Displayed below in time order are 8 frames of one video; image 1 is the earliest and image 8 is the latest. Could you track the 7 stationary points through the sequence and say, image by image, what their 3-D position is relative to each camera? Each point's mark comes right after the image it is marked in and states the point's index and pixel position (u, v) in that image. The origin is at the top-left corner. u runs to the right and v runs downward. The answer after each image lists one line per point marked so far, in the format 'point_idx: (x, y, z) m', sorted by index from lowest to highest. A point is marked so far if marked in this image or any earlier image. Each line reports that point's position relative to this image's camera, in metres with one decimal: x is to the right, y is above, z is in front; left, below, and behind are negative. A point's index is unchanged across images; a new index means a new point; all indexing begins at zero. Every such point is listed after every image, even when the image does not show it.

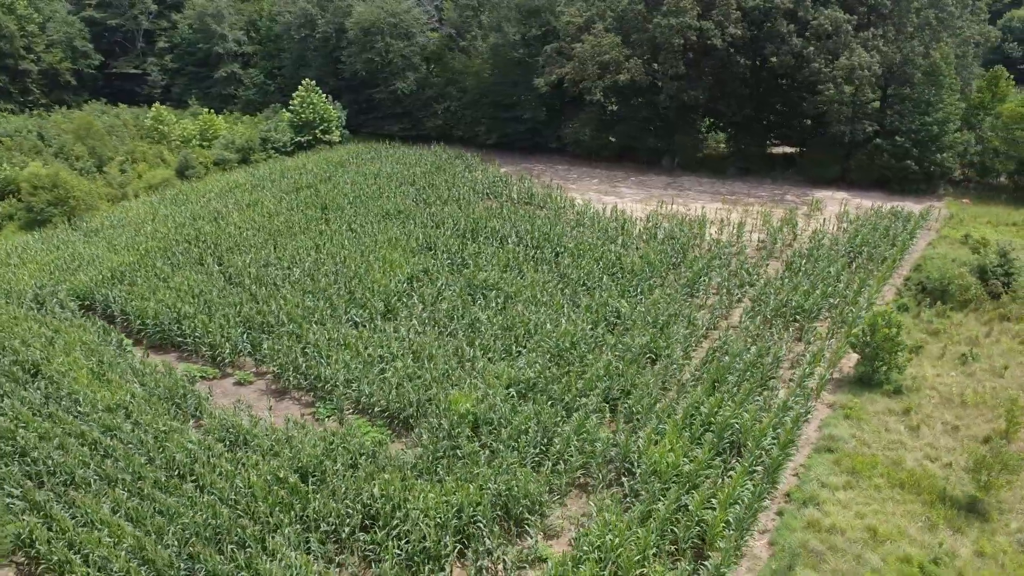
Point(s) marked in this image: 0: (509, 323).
0: (0.0, -0.4, +9.1) m
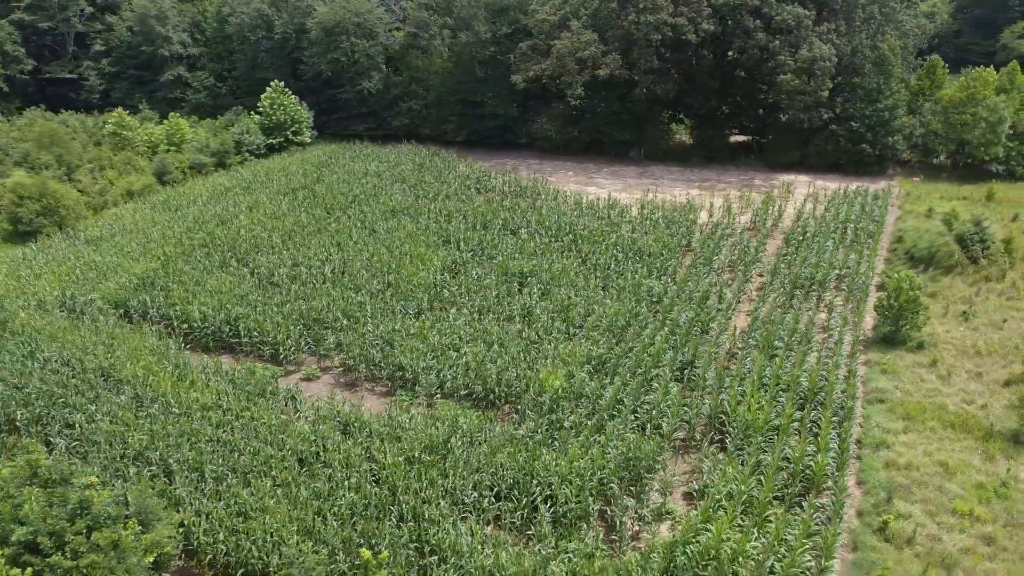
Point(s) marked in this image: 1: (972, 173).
0: (+0.6, -0.2, +9.5) m
1: (+9.8, +2.5, +16.5) m
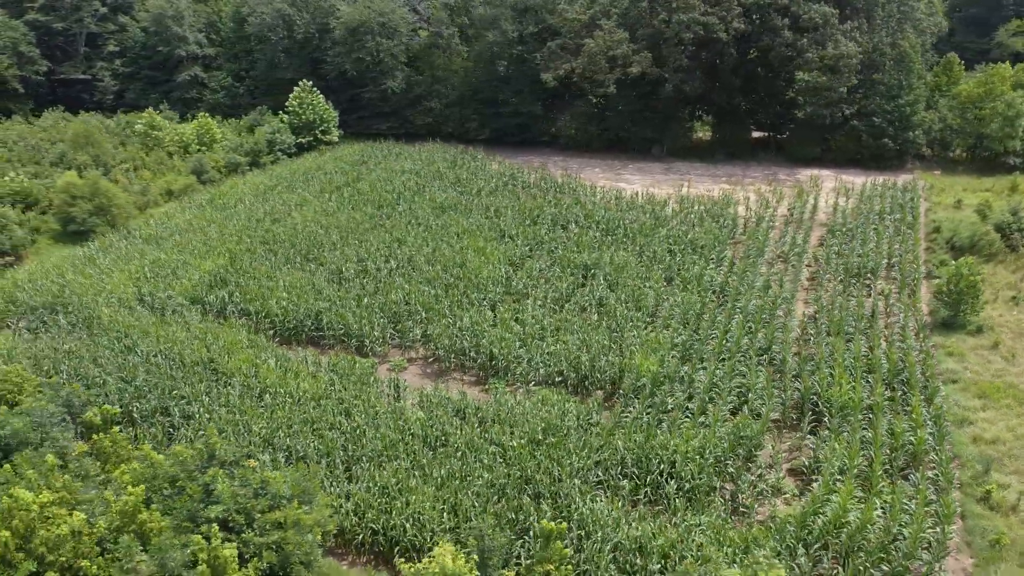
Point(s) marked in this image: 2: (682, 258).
0: (+1.5, -0.1, +9.8) m
1: (+10.5, +2.7, +17.0) m
2: (+2.5, +0.4, +11.3) m
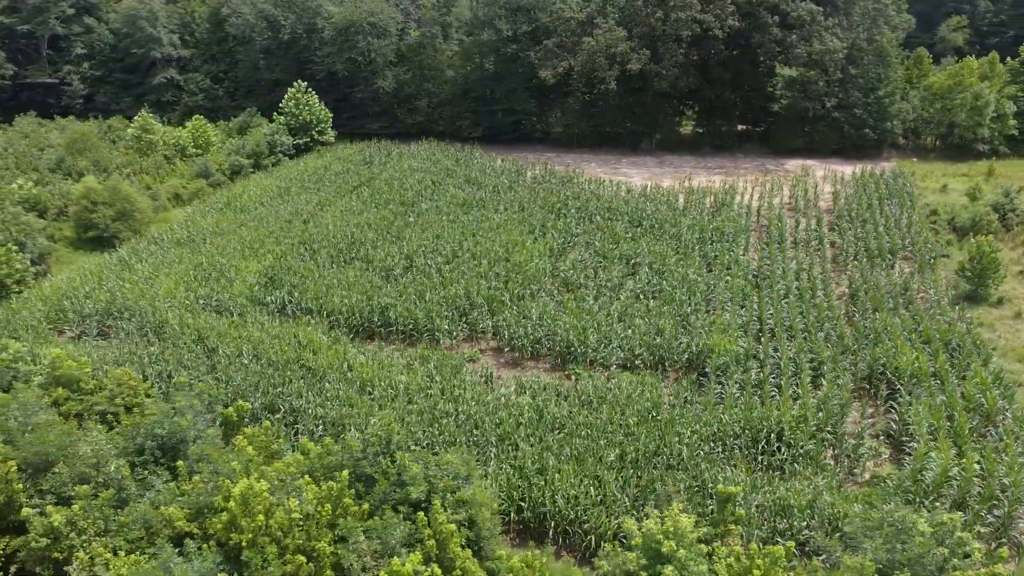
0: (+2.3, +0.1, +10.3) m
1: (+10.5, +3.2, +18.2) m
2: (+3.1, +0.6, +11.8) m
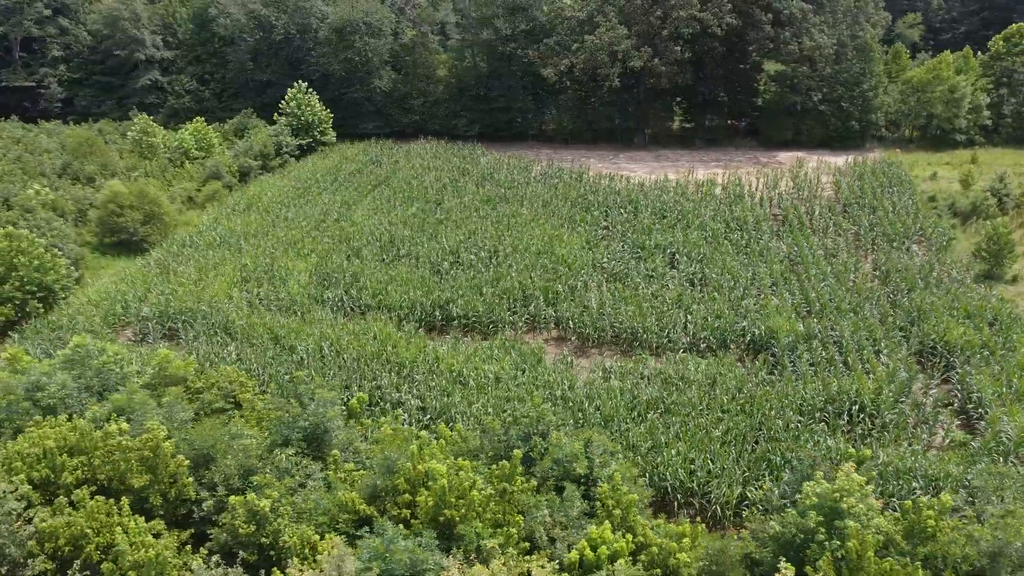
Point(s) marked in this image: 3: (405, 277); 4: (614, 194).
0: (+2.9, +0.2, +10.7) m
1: (+10.5, +3.6, +19.2) m
2: (+3.6, +0.8, +12.3) m
3: (-1.5, +0.1, +10.4) m
4: (+1.9, +1.7, +14.4) m
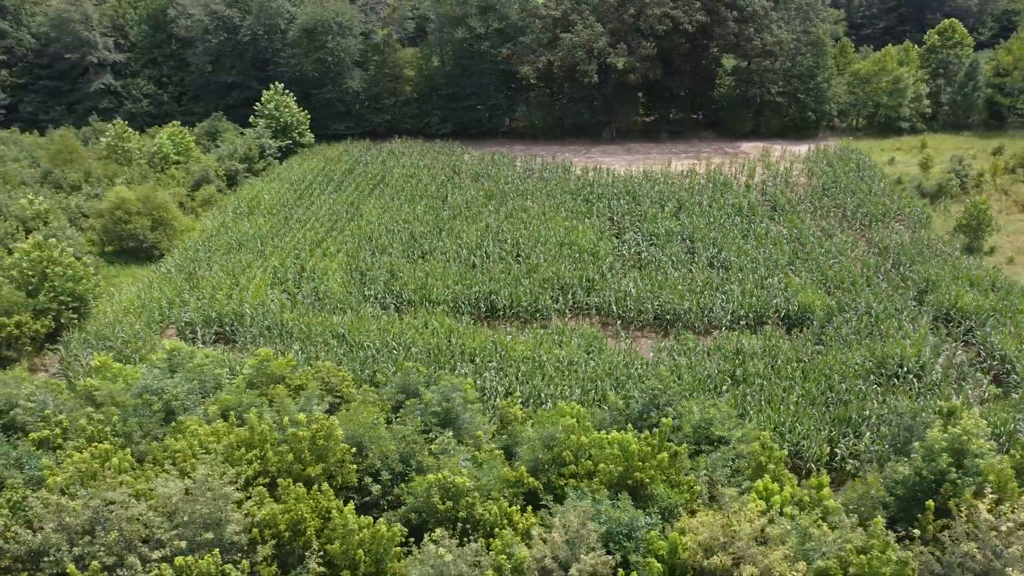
0: (+3.3, +0.5, +11.4) m
1: (+9.9, +4.2, +20.5) m
2: (+3.8, +1.1, +13.0) m
3: (-1.0, +0.2, +10.6) m
4: (+1.8, +2.0, +14.9) m
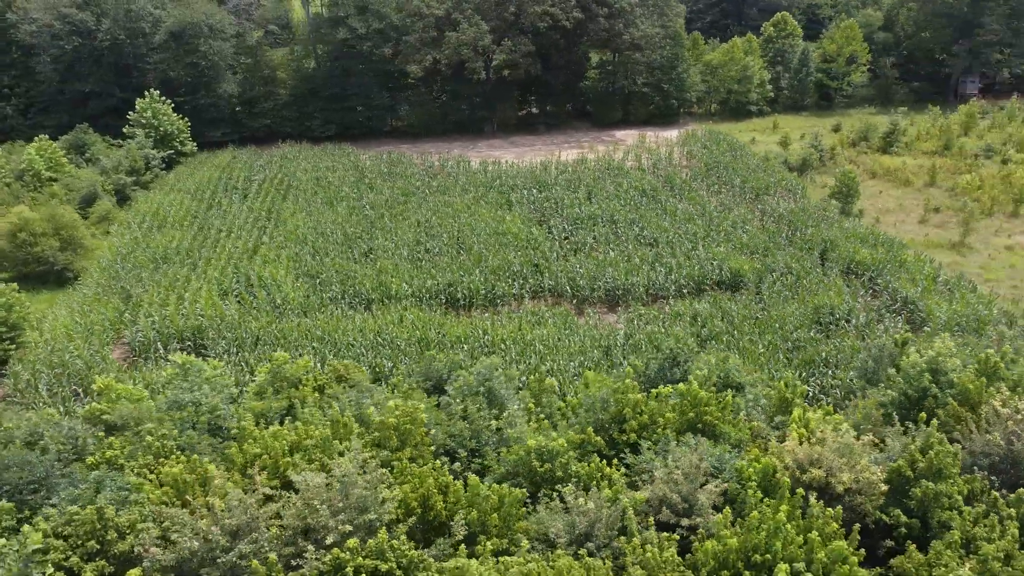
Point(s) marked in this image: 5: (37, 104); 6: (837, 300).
0: (+2.4, +0.9, +12.3) m
1: (+6.5, +5.1, +22.6) m
2: (+2.4, +1.6, +14.0) m
3: (-1.7, +0.3, +10.7) m
4: (+0.1, +2.2, +15.5) m
5: (-11.8, +4.6, +19.2) m
6: (+4.0, -0.2, +9.5) m
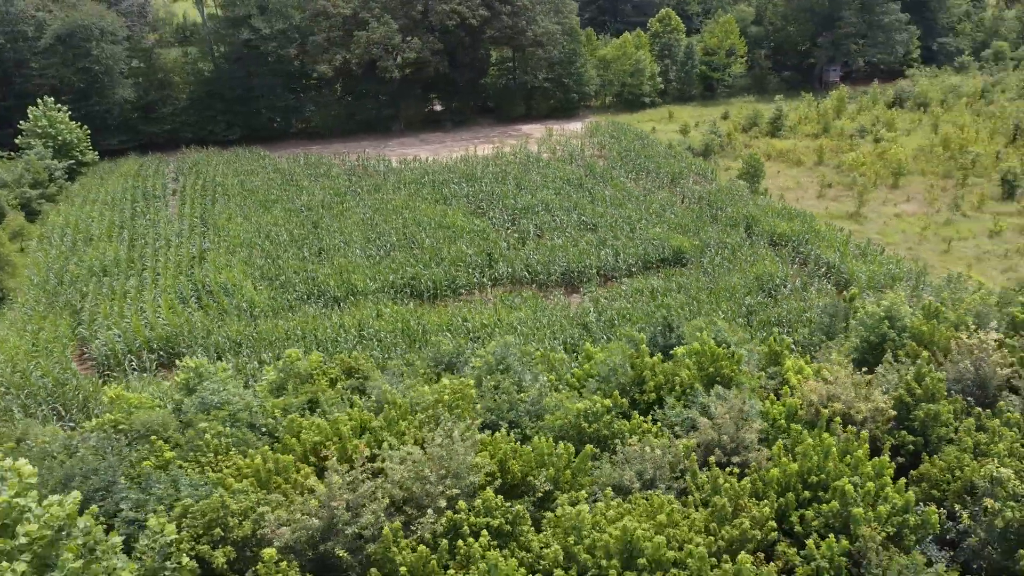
0: (+1.4, +1.2, +13.0) m
1: (+3.7, +5.6, +23.8) m
2: (+1.2, +1.9, +14.7) m
3: (-2.3, +0.3, +10.8) m
4: (-1.4, +2.3, +15.8) m
5: (-13.8, +3.9, +17.5) m
6: (+3.6, +0.2, +10.5) m
